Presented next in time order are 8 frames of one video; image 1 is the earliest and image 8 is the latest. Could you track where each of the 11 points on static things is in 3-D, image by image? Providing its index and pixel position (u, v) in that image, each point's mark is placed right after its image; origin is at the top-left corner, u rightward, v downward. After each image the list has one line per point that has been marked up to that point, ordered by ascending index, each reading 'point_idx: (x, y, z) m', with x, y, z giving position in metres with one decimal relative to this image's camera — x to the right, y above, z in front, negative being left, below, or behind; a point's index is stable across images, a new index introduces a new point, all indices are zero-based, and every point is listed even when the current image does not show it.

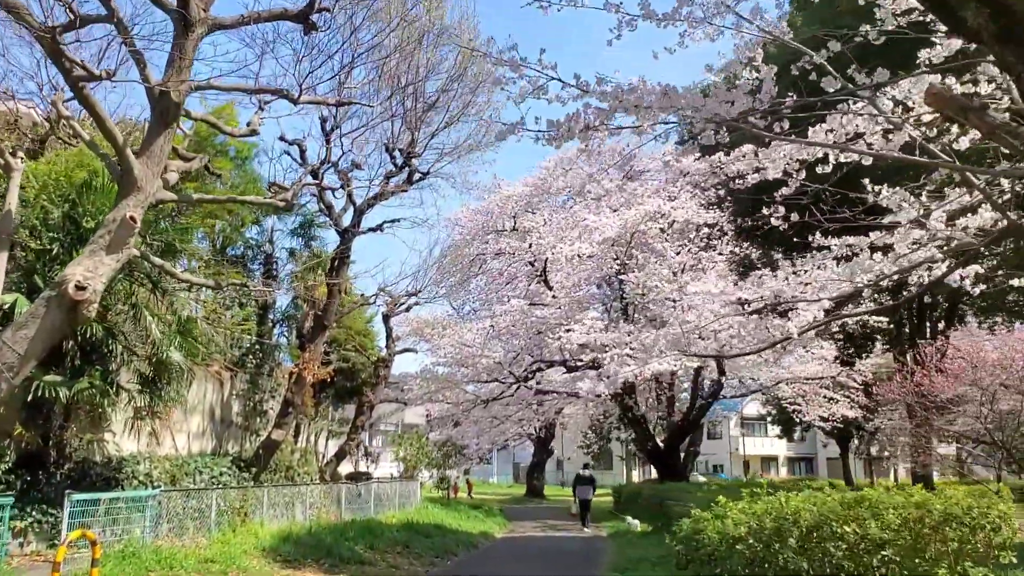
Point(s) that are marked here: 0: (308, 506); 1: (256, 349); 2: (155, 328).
0: (-2.4, -2.6, +11.6) m
1: (-3.4, -0.8, +13.2) m
2: (-3.3, -0.4, +9.2) m
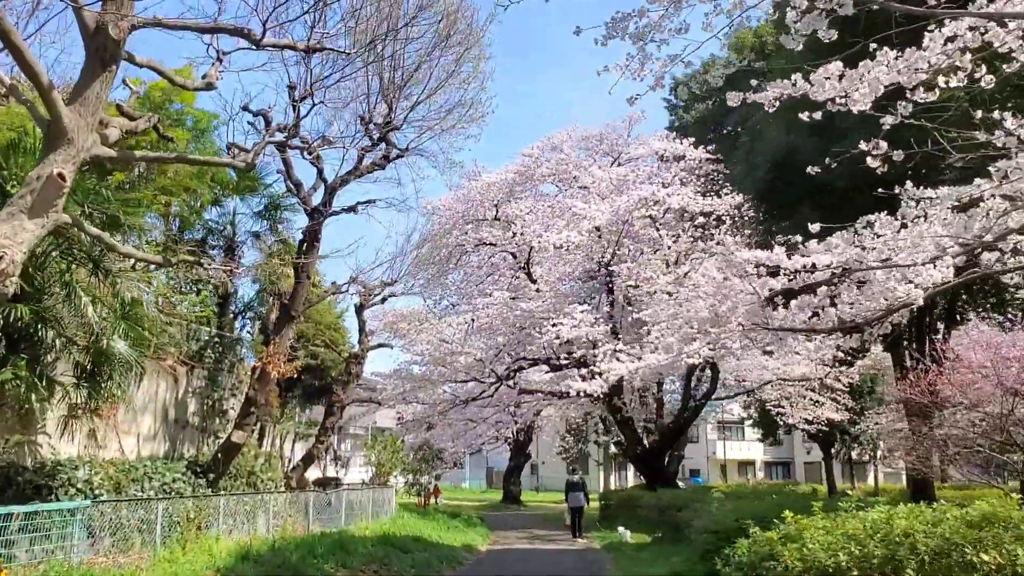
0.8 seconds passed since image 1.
0: (-2.5, -2.4, +10.4) m
1: (-3.6, -0.7, +12.0) m
2: (-3.4, -0.2, +7.9) m
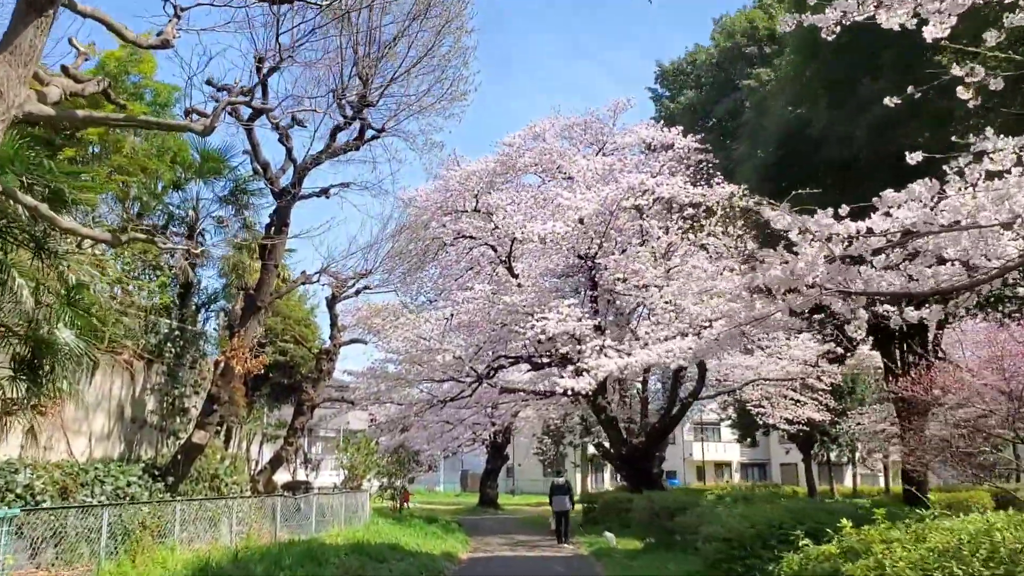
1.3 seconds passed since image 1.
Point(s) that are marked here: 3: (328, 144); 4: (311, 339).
0: (-2.7, -2.3, +9.6) m
1: (-3.8, -0.5, +11.1) m
2: (-3.5, -0.1, +7.1) m
3: (-2.0, +1.6, +10.8) m
4: (-3.0, -0.8, +14.8) m
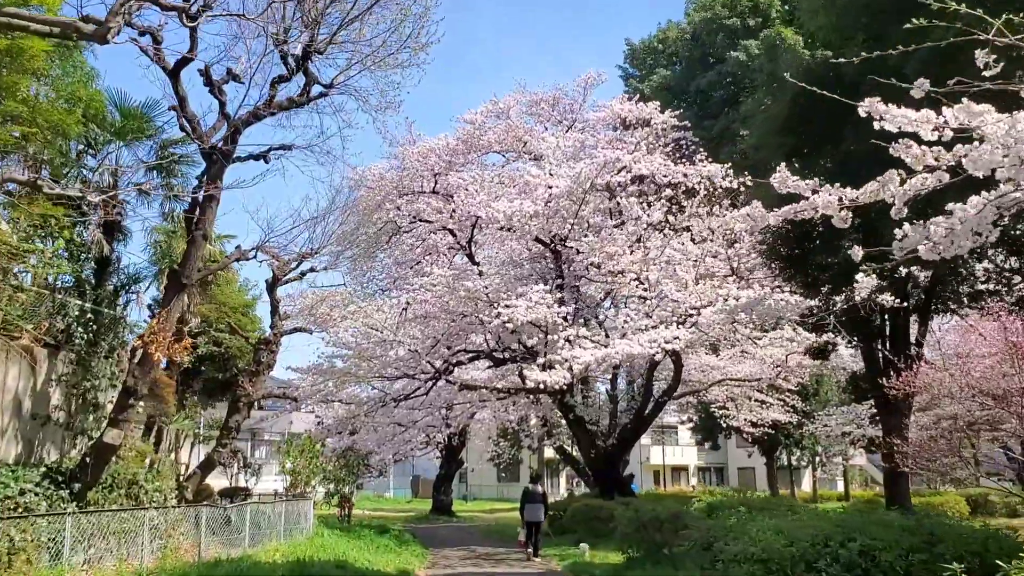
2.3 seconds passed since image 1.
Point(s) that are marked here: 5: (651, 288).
0: (-2.9, -2.1, +8.1) m
1: (-4.1, -0.3, +9.6) m
2: (-3.6, +0.2, +5.6) m
3: (-2.3, +1.8, +9.4) m
4: (-3.5, -0.6, +13.3) m
5: (+1.7, 0.0, +12.1) m
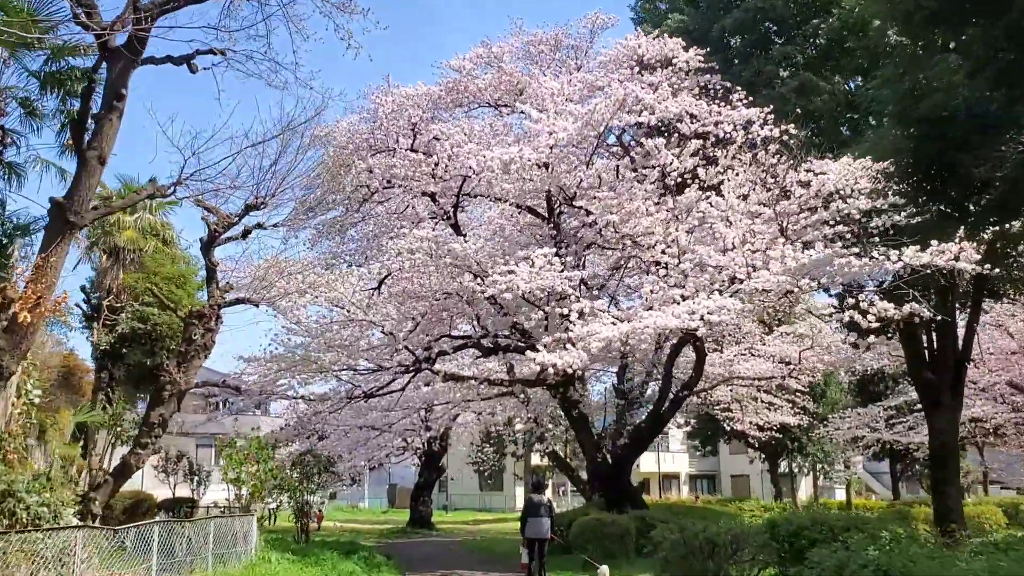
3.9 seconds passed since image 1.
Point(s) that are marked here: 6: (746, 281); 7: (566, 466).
0: (-2.9, -1.7, +5.7) m
1: (-4.1, +0.1, +7.2) m
2: (-3.5, +0.6, +3.2) m
3: (-2.3, +2.2, +7.0) m
4: (-3.6, -0.2, +10.9) m
5: (+1.7, +0.4, +9.8) m
6: (+2.2, +0.1, +9.1) m
7: (+1.0, -3.3, +18.5) m
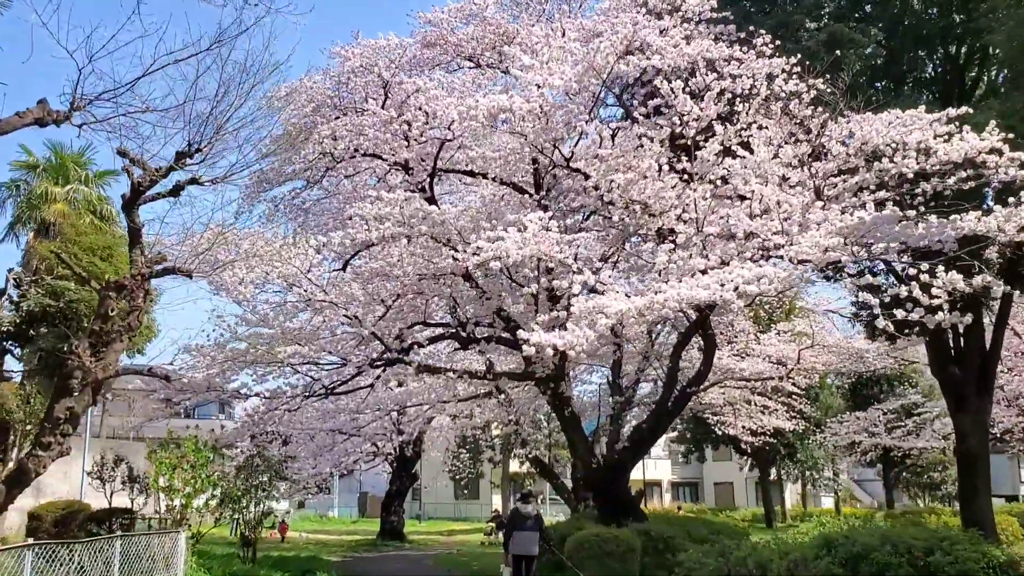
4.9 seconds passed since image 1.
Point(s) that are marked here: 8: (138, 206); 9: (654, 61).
0: (-2.9, -1.4, +4.0) m
1: (-4.1, +0.4, +5.5) m
2: (-3.4, +0.9, +1.6) m
3: (-2.3, +2.5, +5.4) m
4: (-3.7, +0.1, +9.2) m
5: (+1.6, +0.6, +8.3) m
6: (+2.1, +0.3, +7.6) m
7: (+0.6, -3.2, +16.9) m
8: (-2.9, +0.6, +7.6) m
9: (+1.3, +2.1, +9.4) m
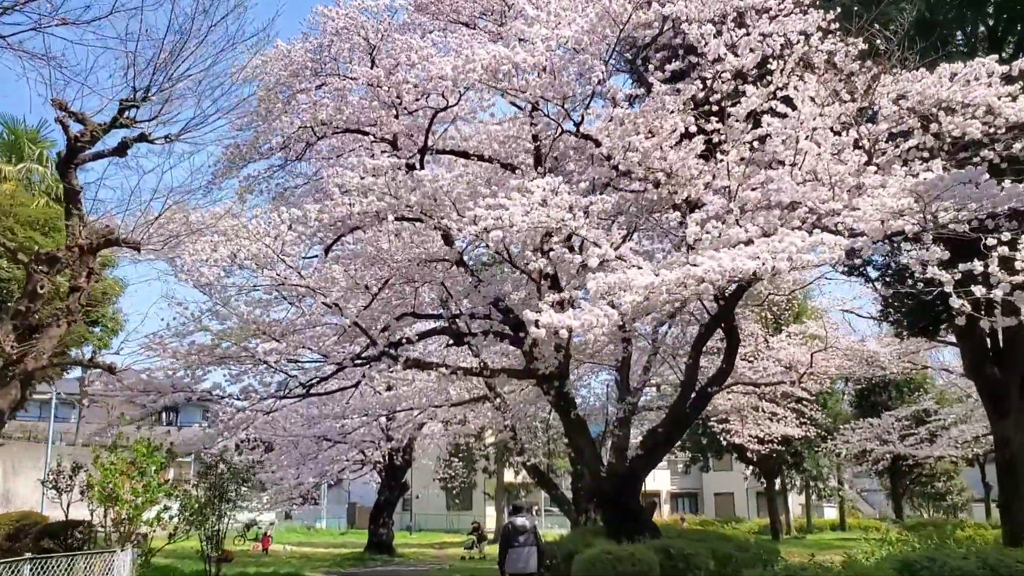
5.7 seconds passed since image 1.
0: (-2.8, -1.2, +2.9) m
1: (-4.1, +0.5, +4.4) m
2: (-3.3, +1.1, +0.4) m
3: (-2.3, +2.6, +4.3) m
4: (-3.7, +0.2, +8.1) m
5: (+1.6, +0.8, +7.2) m
6: (+2.1, +0.5, +6.5) m
7: (+0.6, -3.1, +15.8) m
8: (-2.8, +0.8, +6.4) m
9: (+1.4, +2.3, +8.3) m
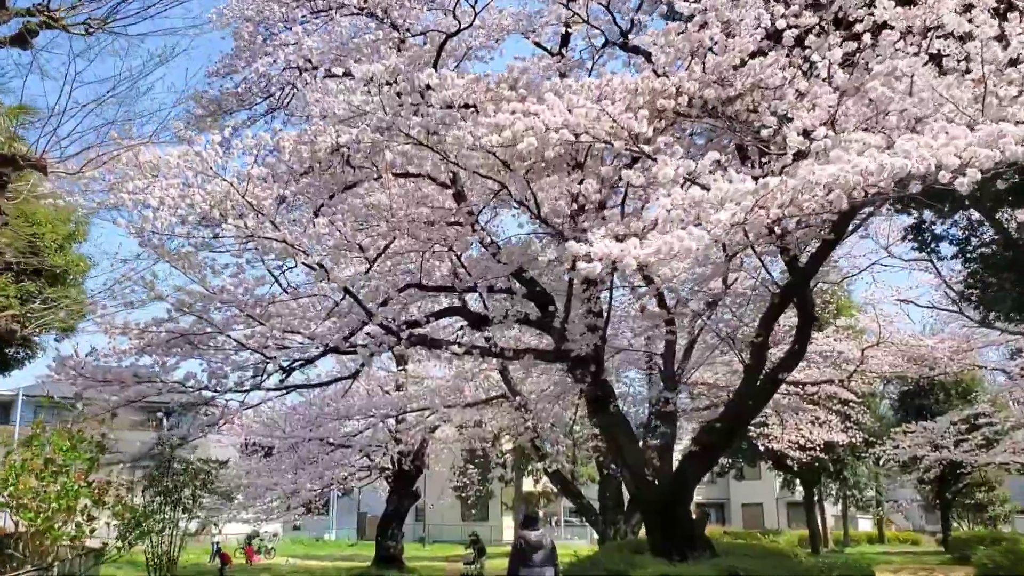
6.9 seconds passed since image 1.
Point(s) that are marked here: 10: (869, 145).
0: (-2.7, -0.8, +1.2) m
1: (-4.0, +0.9, +2.7) m
2: (-3.2, +1.5, -1.2) m
3: (-2.1, +3.0, +2.7) m
4: (-3.5, +0.5, +6.4) m
5: (+1.8, +1.1, +5.4) m
6: (+2.3, +0.8, +4.8) m
7: (+0.9, -2.9, +14.0) m
8: (-2.7, +1.1, +4.8) m
9: (+1.5, +2.6, +6.6) m
10: (+1.7, +0.7, +4.6) m
